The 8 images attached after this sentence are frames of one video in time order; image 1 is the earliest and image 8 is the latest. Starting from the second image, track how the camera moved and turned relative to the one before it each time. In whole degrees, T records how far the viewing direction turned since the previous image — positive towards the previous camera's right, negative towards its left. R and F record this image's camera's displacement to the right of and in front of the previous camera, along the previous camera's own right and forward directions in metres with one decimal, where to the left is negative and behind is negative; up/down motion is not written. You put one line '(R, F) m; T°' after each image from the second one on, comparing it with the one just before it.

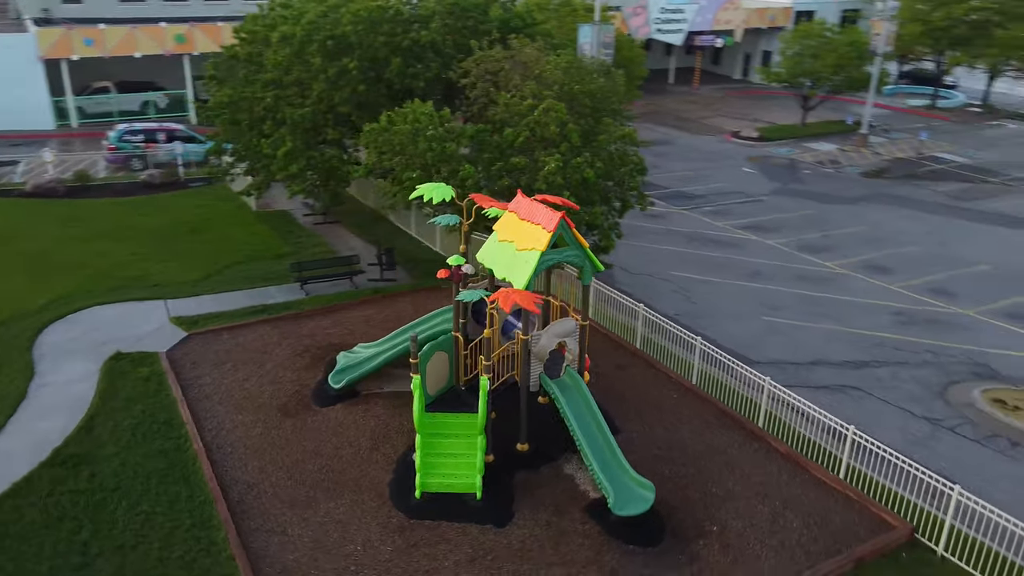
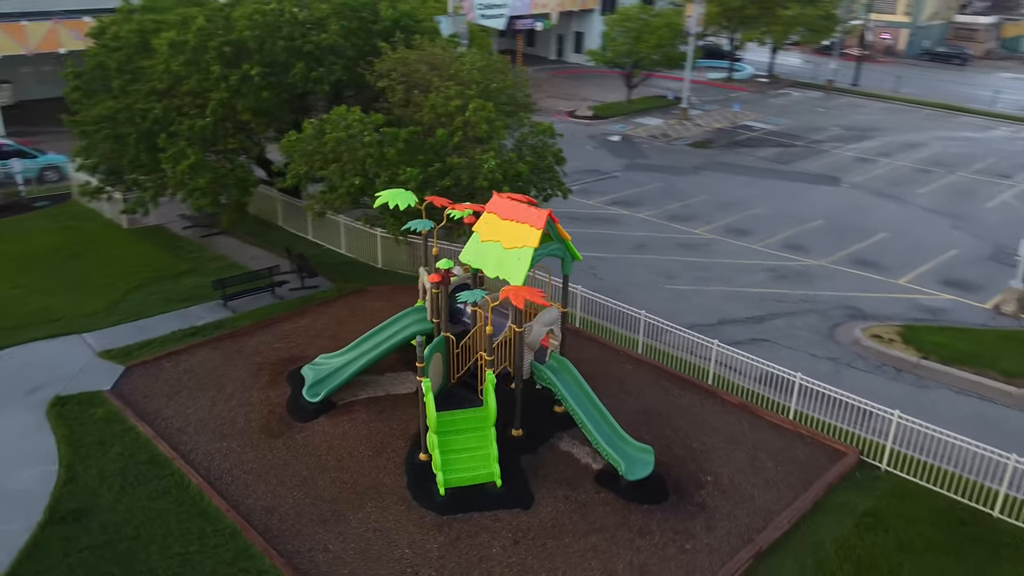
(-2.7, -0.4) m; +14°
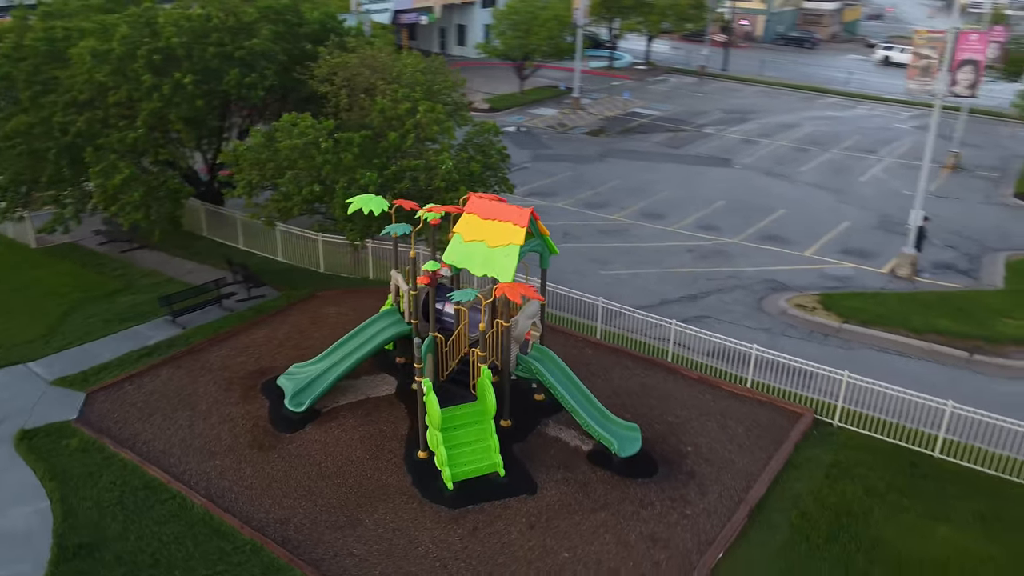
(-1.7, -0.4) m; +9°
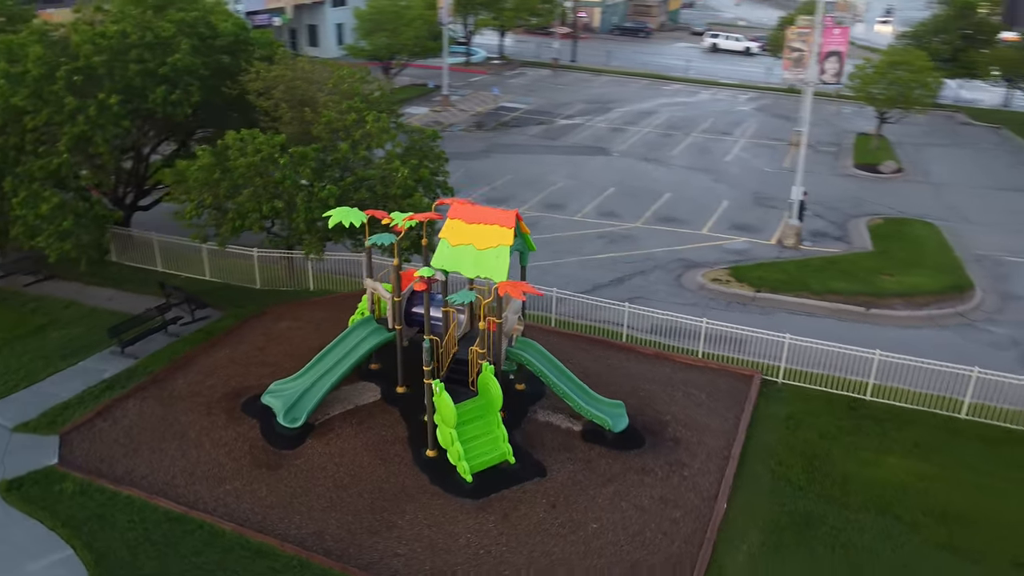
(-2.4, -0.5) m; +11°
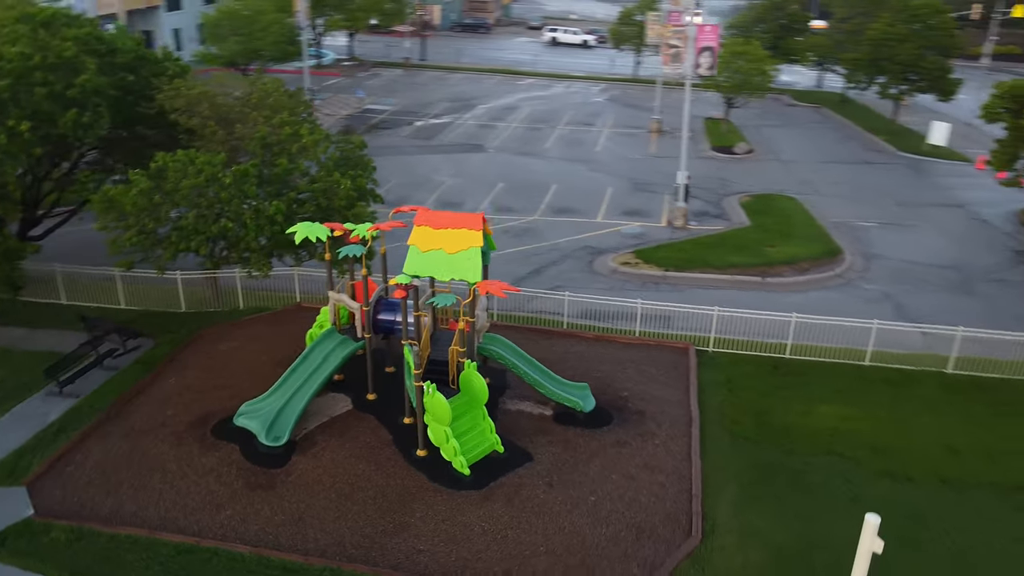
(-2.2, -0.5) m; +11°
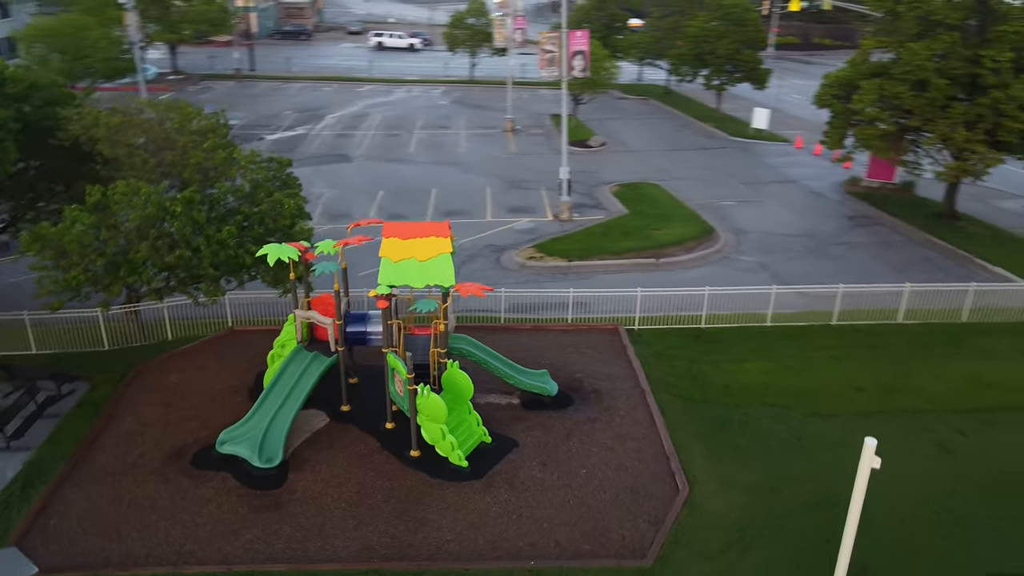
(-2.7, -0.7) m; +12°
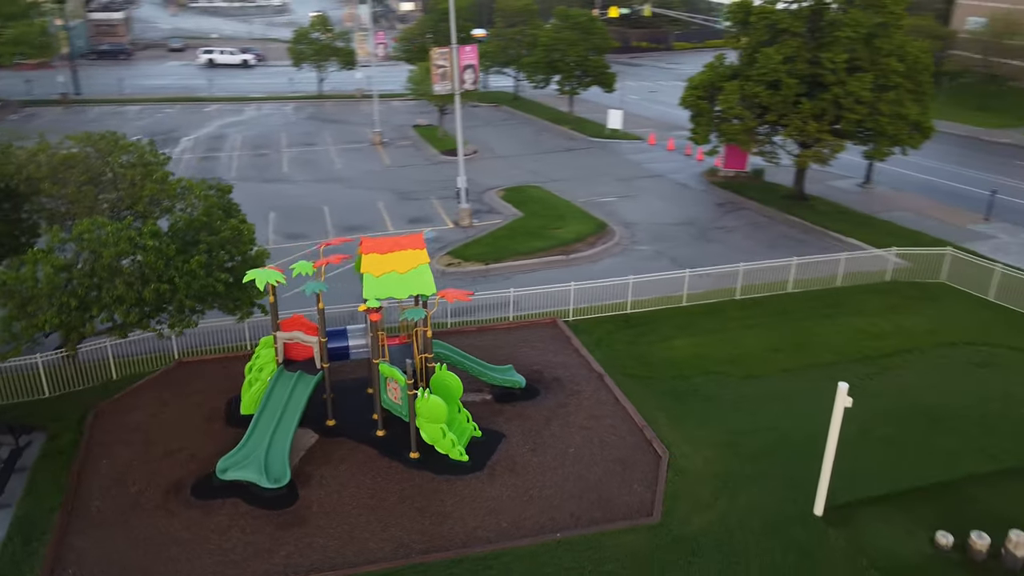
(-2.8, -0.9) m; +12°
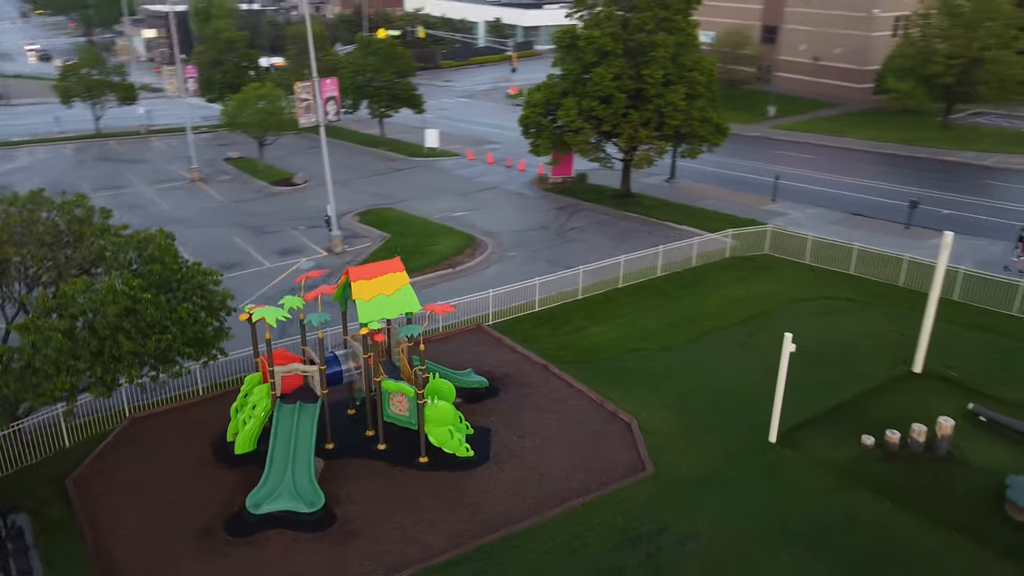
(-4.4, -1.2) m; +17°
